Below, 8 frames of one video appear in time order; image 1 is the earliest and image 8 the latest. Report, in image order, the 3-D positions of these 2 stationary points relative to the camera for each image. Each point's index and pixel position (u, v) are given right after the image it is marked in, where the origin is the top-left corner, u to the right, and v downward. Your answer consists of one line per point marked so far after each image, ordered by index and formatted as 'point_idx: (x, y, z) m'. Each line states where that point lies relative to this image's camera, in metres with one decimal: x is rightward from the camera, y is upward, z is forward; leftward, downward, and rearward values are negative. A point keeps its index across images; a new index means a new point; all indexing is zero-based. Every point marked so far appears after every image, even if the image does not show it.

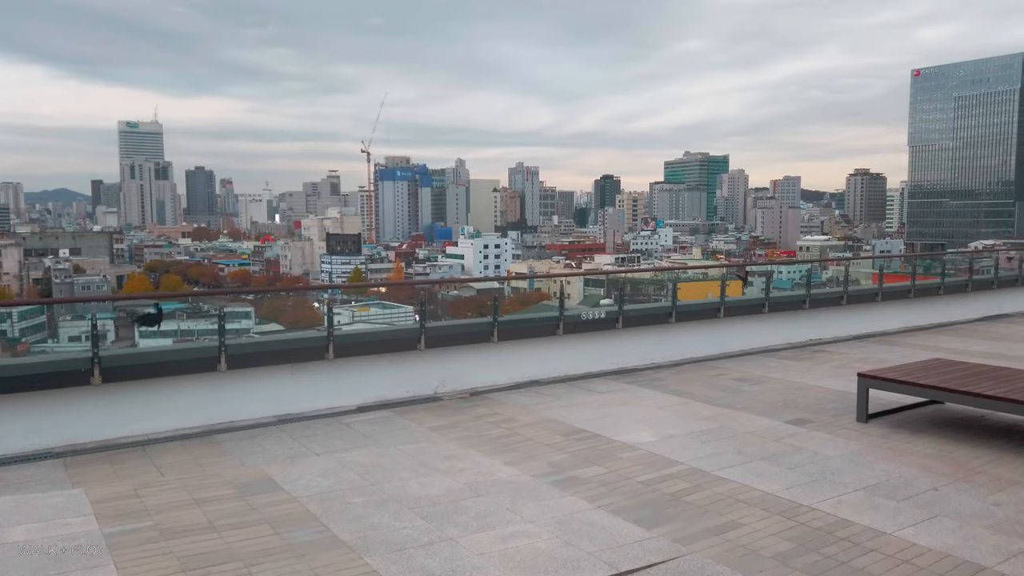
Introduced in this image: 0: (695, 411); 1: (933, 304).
0: (+1.4, -1.0, +5.8) m
1: (+6.0, -0.2, +10.6) m
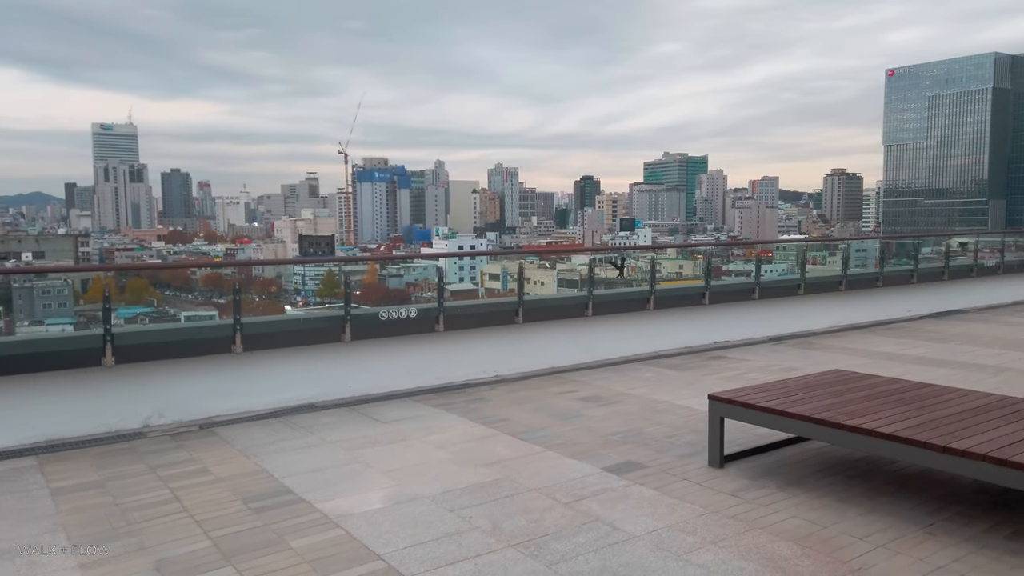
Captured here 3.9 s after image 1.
0: (-0.1, -0.9, +4.0) m
1: (+4.3, -0.1, +8.9) m
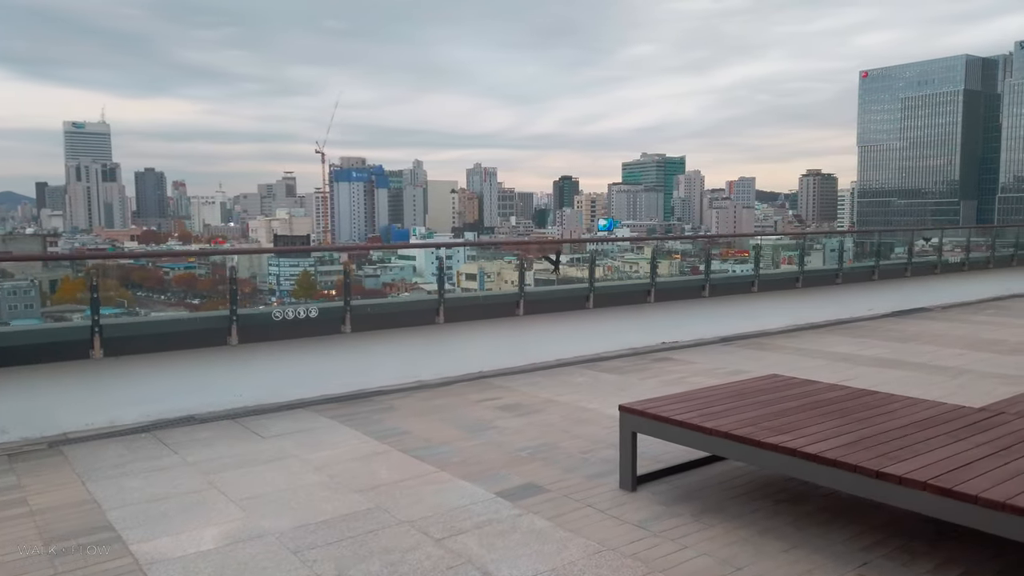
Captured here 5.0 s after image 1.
0: (-0.7, -0.9, +3.5) m
1: (+3.6, -0.1, +8.5) m
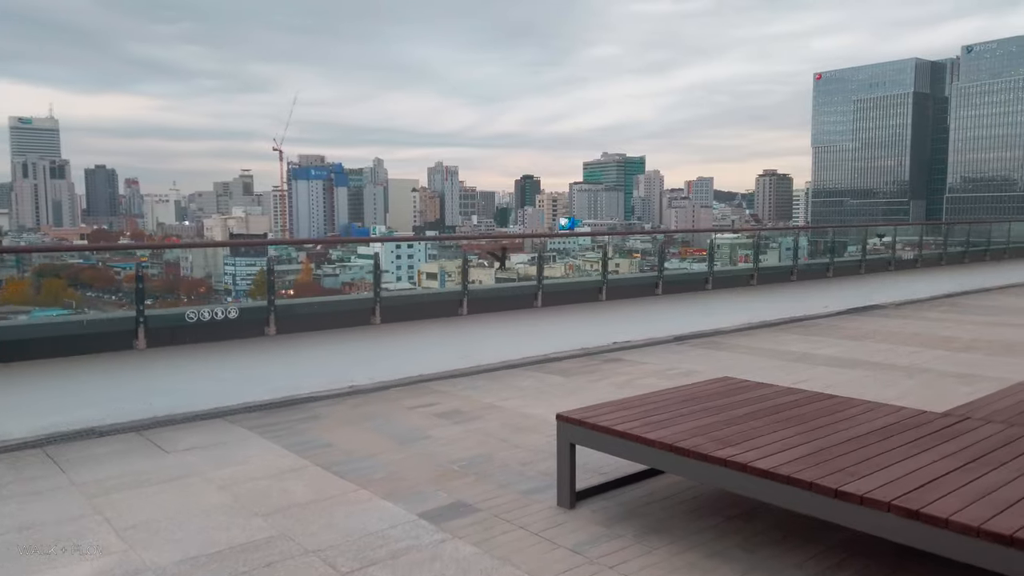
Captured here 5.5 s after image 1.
0: (-1.0, -0.9, +3.1) m
1: (+3.0, 0.0, +8.3) m
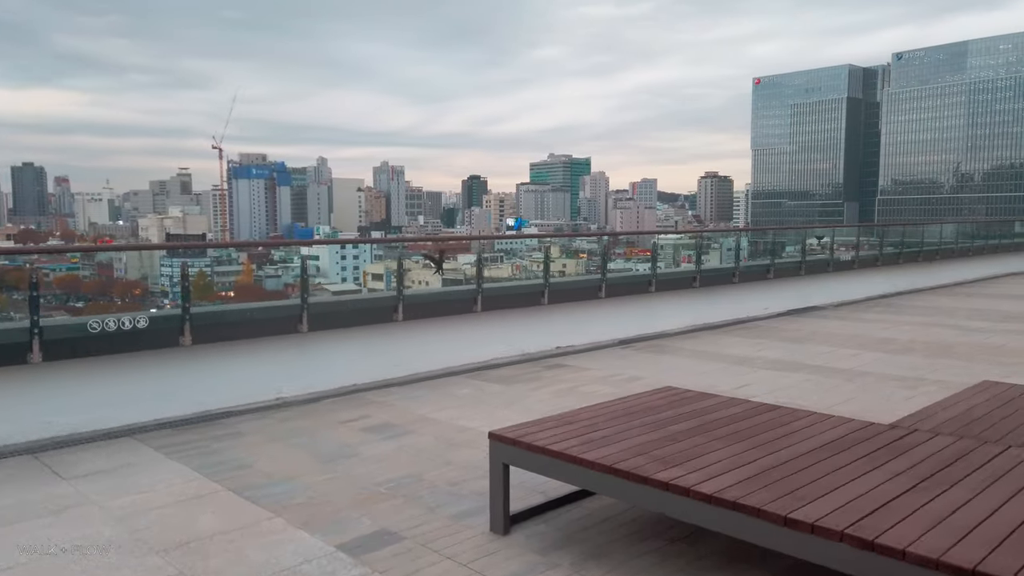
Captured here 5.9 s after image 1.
0: (-1.2, -0.9, +2.8) m
1: (+2.4, -0.1, +8.3) m
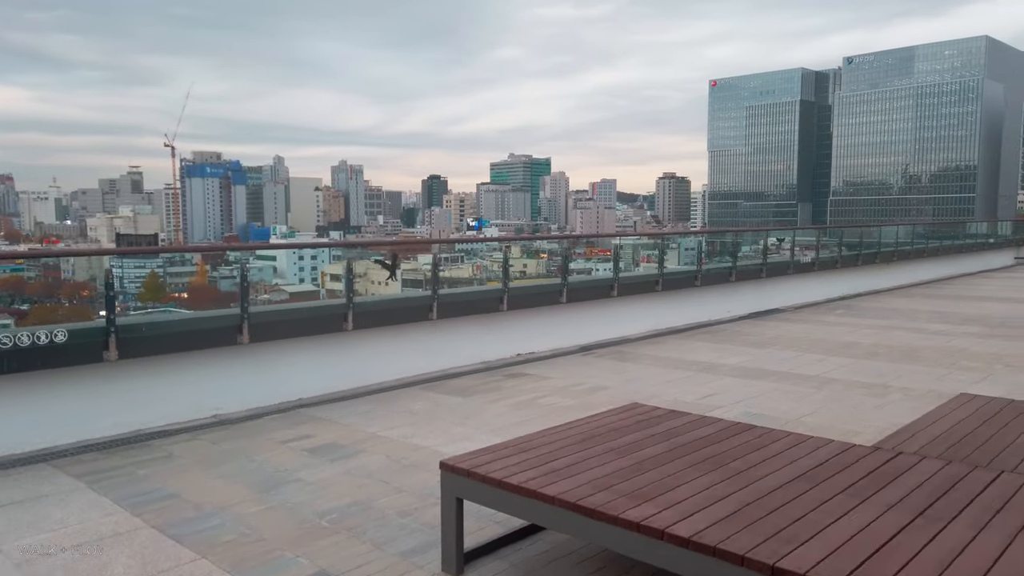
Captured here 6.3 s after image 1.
0: (-1.4, -0.9, +2.5) m
1: (+1.9, -0.1, +8.2) m
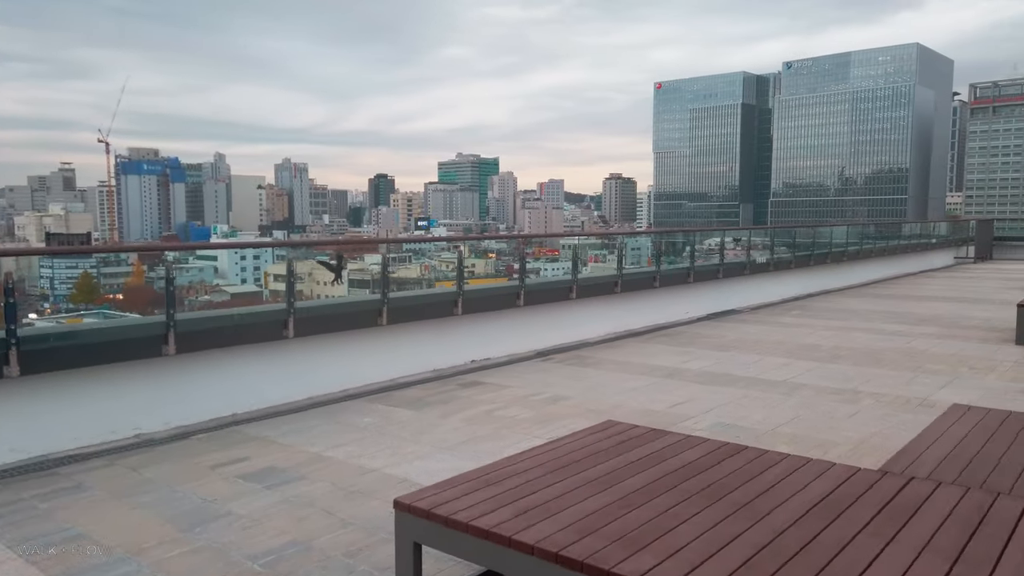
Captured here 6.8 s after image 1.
0: (-1.5, -1.0, +2.1) m
1: (+1.4, -0.1, +7.9) m
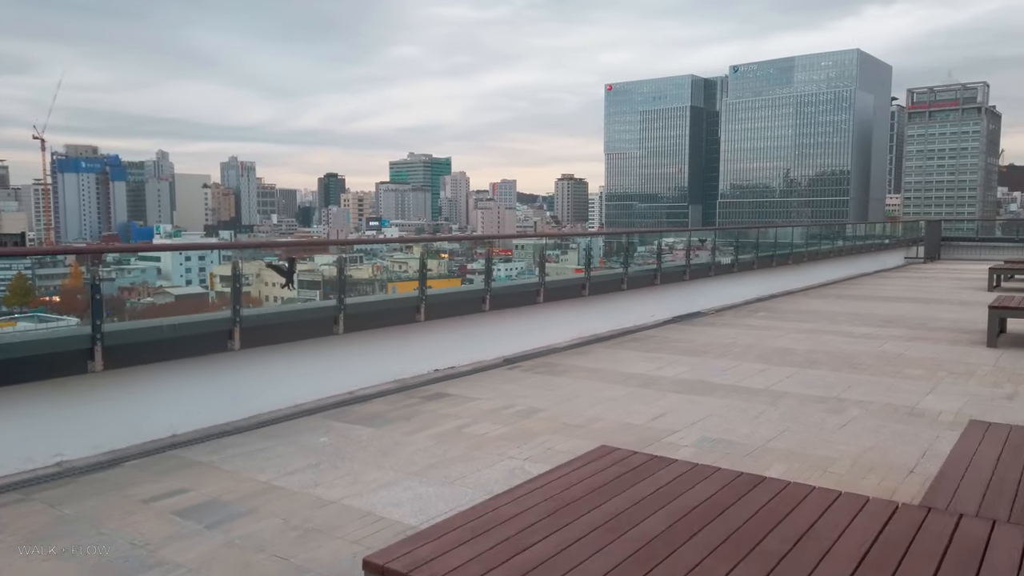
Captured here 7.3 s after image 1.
0: (-1.5, -1.0, +1.6) m
1: (+1.0, -0.1, +7.7) m
